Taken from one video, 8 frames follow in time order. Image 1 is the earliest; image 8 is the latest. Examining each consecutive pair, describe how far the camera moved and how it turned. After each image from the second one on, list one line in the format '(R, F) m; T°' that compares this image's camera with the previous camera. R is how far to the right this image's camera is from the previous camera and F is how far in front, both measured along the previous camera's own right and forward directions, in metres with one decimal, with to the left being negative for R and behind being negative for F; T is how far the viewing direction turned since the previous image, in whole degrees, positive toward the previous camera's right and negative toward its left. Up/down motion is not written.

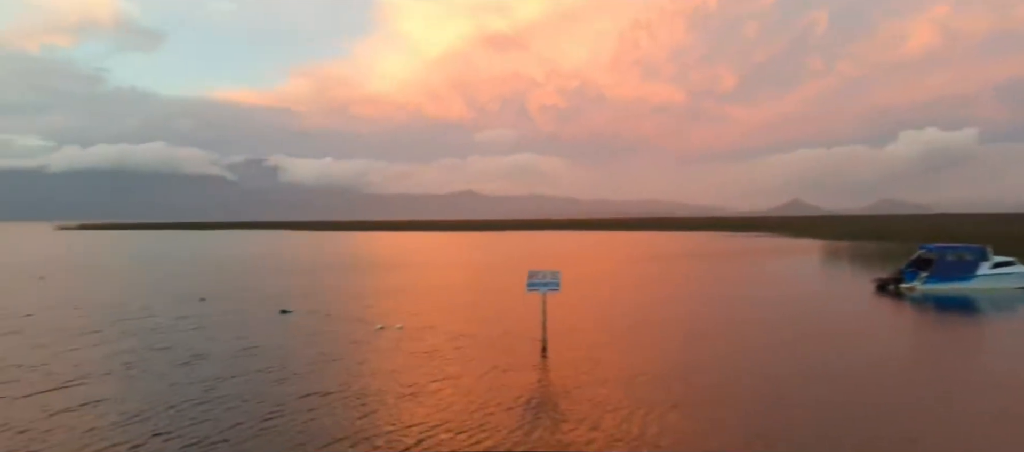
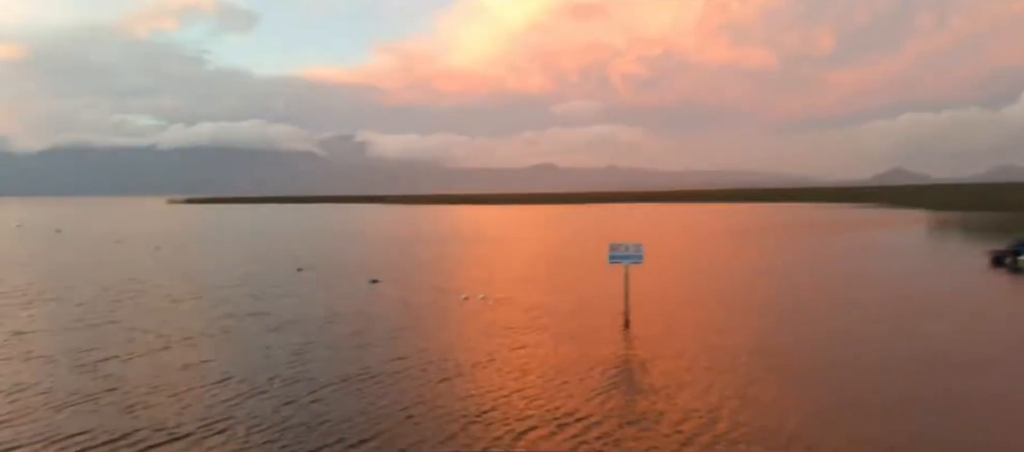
(+0.4, -0.2) m; -7°
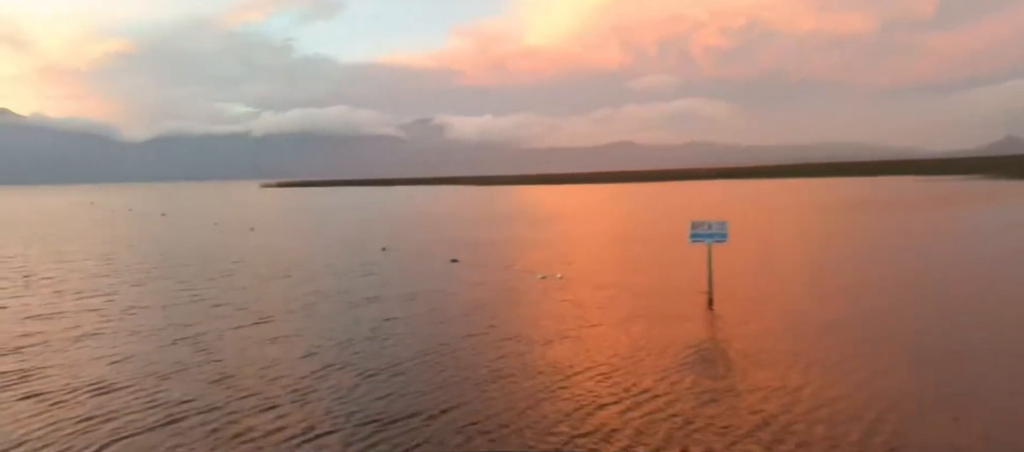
(+0.4, -0.3) m; -7°
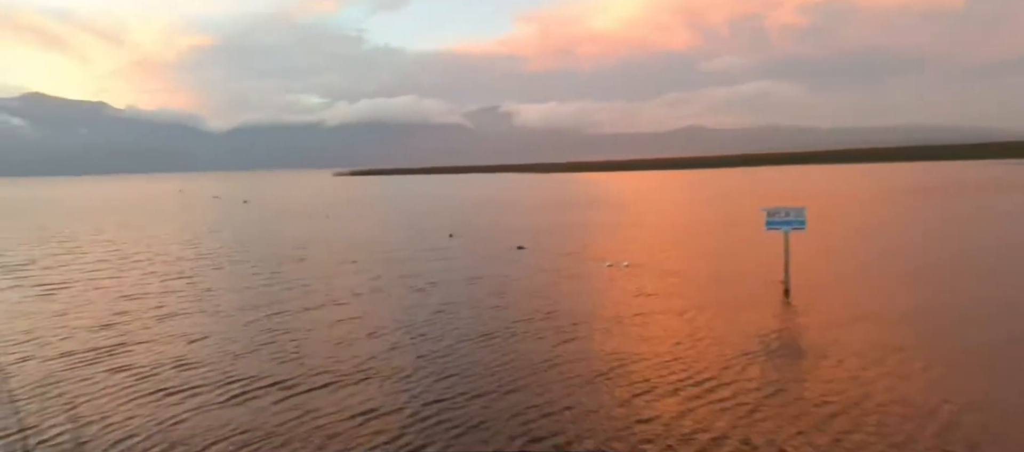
(+0.3, -0.1) m; -6°
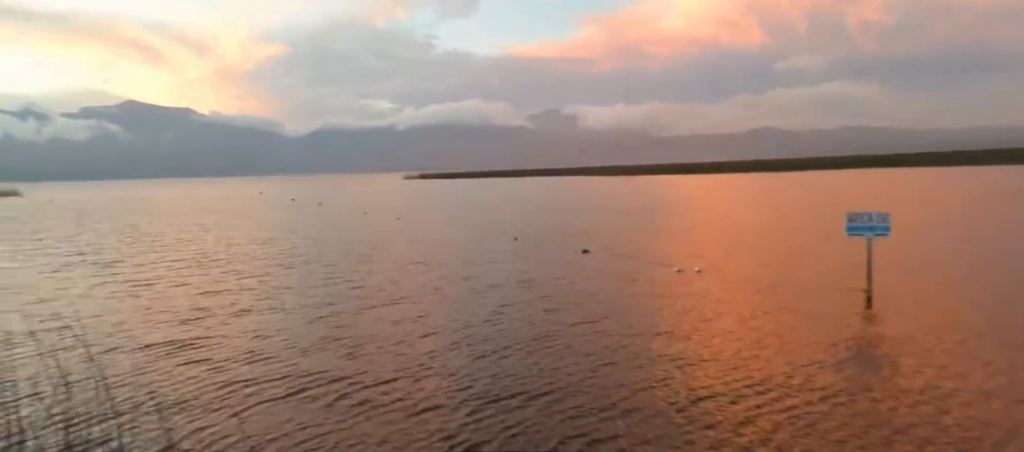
(+0.4, -0.1) m; -6°
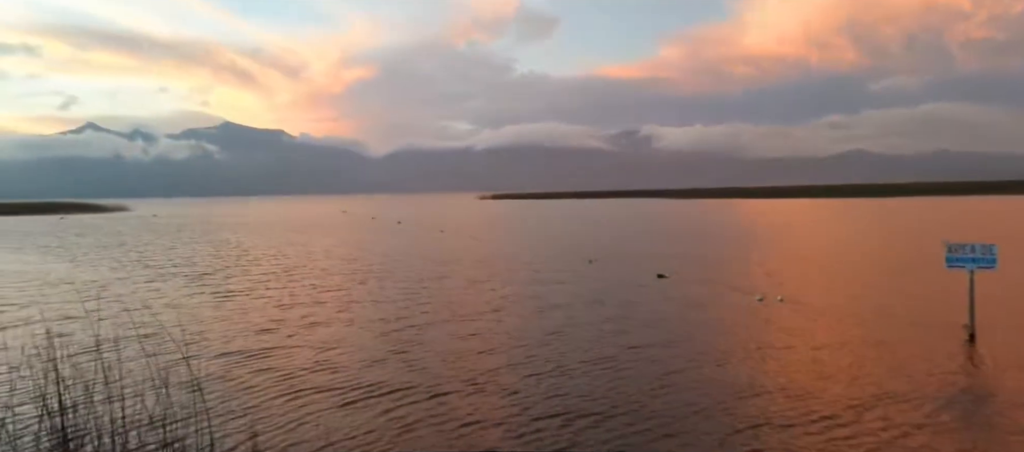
(+0.4, +0.1) m; -6°
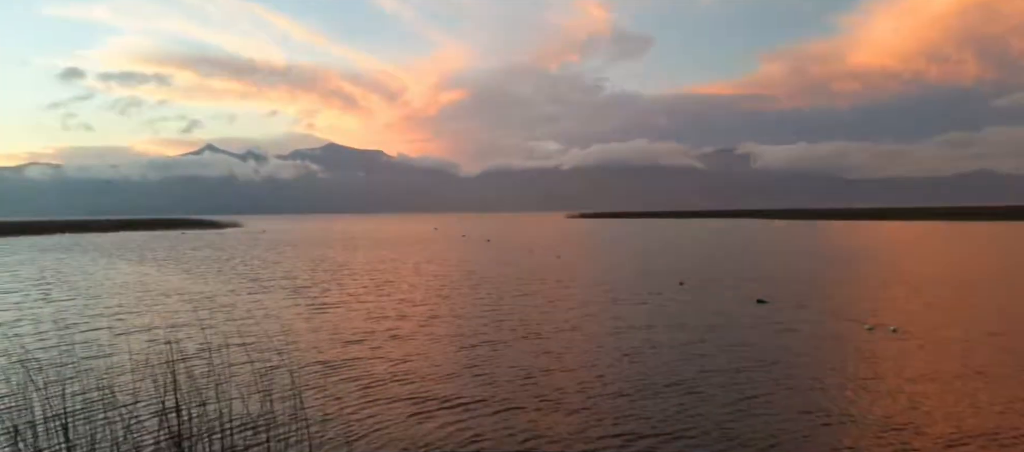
(+0.5, 0.0) m; -8°
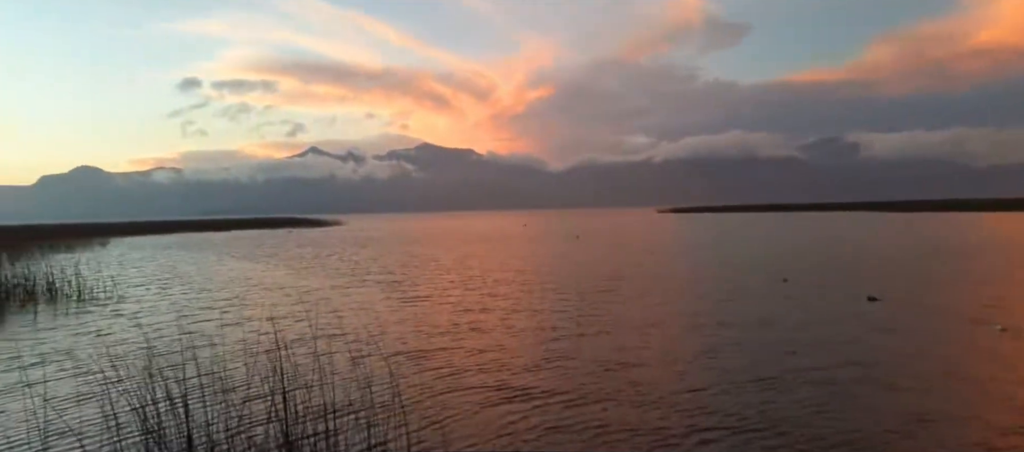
(+0.5, -0.2) m; -8°
